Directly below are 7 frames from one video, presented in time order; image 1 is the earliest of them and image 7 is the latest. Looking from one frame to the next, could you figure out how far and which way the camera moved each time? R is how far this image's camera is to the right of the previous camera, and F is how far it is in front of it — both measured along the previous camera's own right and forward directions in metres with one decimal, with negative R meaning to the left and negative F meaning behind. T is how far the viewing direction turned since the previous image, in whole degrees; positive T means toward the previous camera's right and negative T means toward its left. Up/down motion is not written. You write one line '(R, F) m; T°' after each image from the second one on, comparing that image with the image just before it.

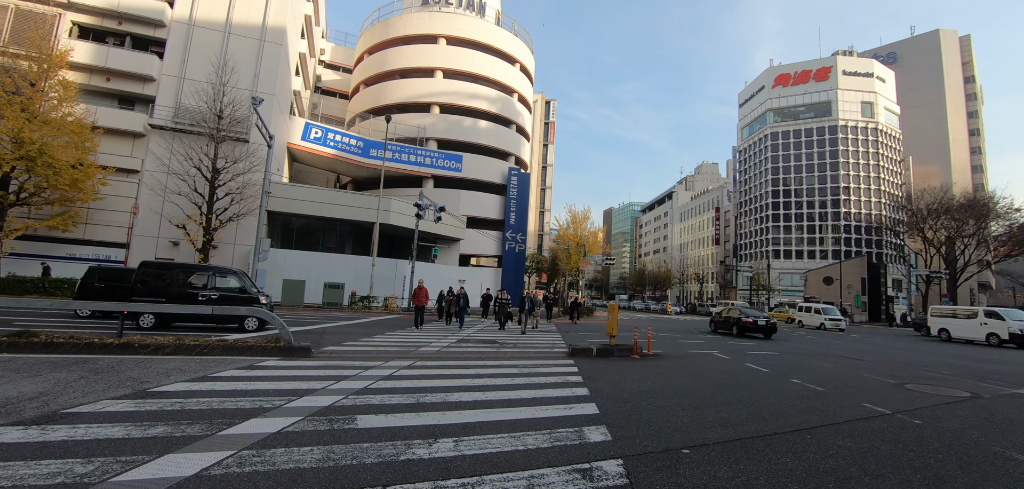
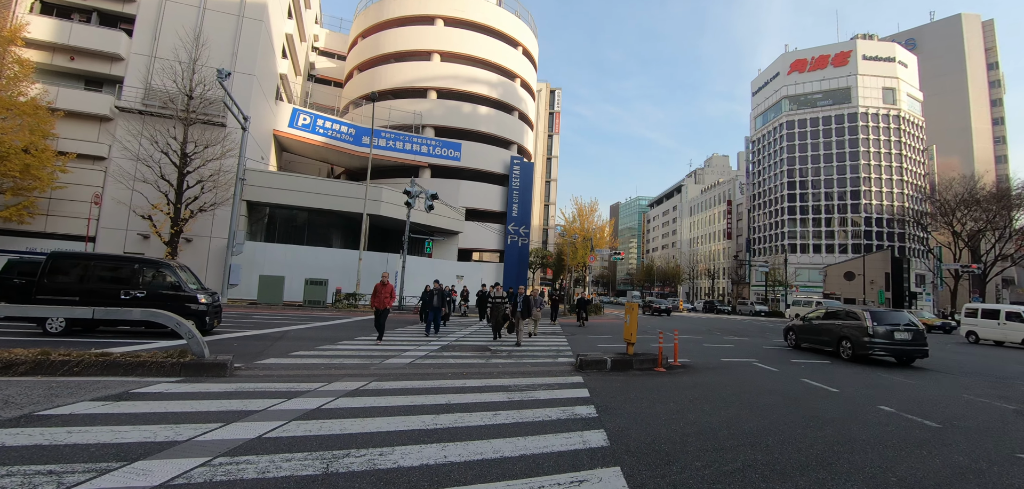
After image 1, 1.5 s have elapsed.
(+0.3, +2.3) m; -1°
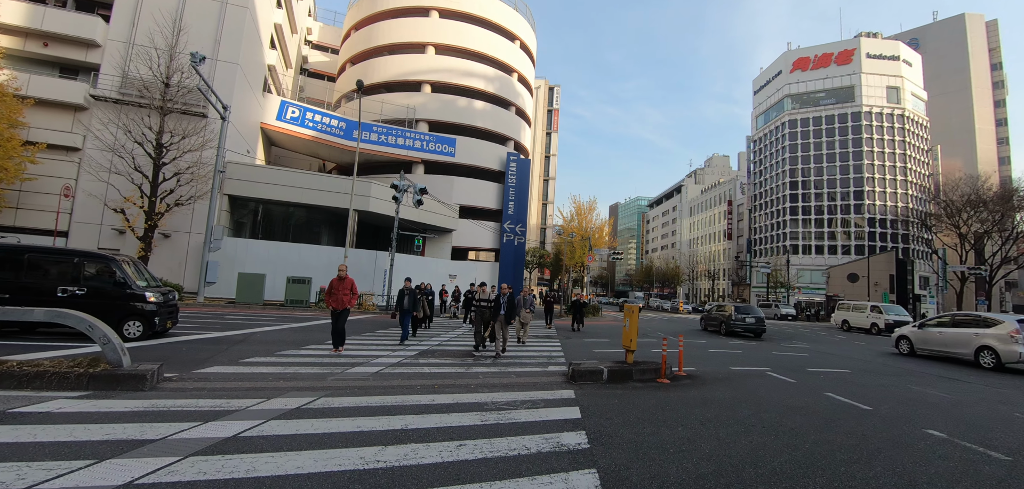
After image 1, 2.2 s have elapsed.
(+0.3, +1.1) m; 0°
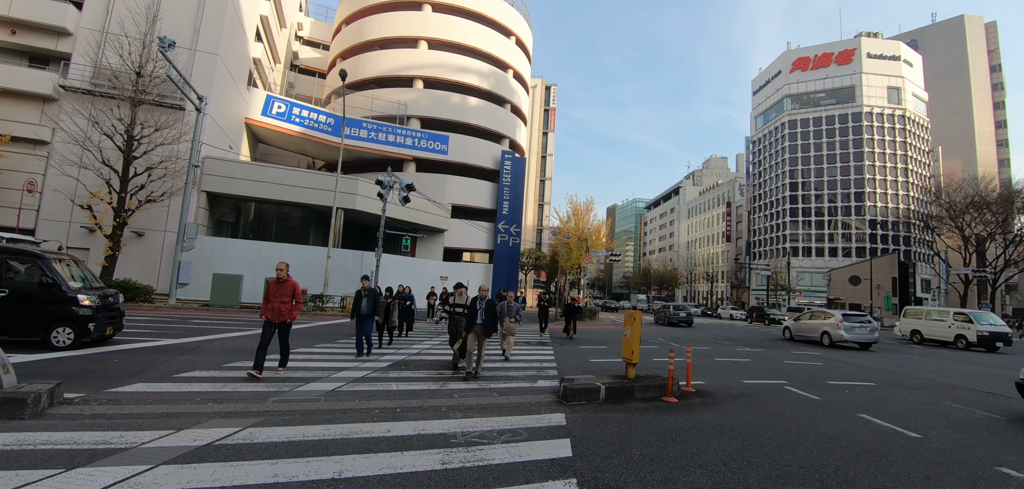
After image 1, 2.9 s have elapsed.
(+0.3, +1.1) m; 0°
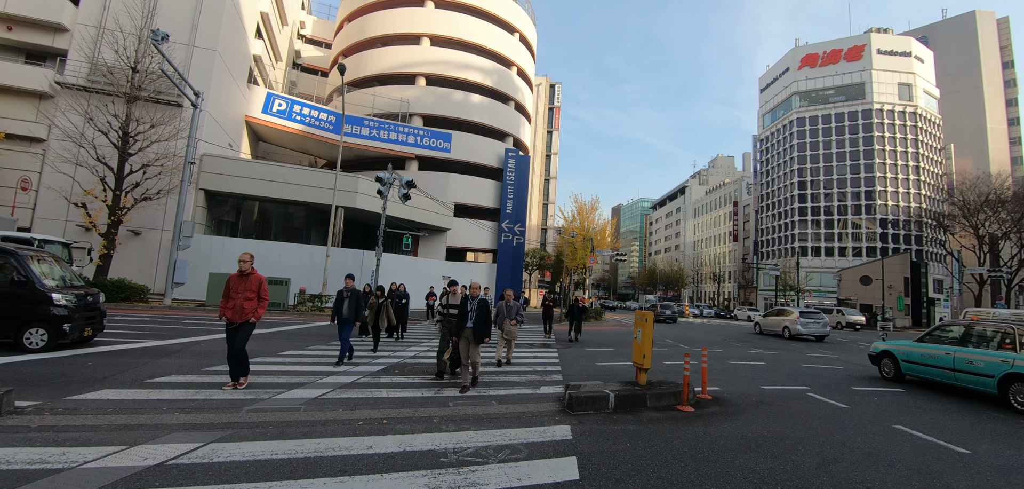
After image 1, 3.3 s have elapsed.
(+0.1, +0.6) m; -1°
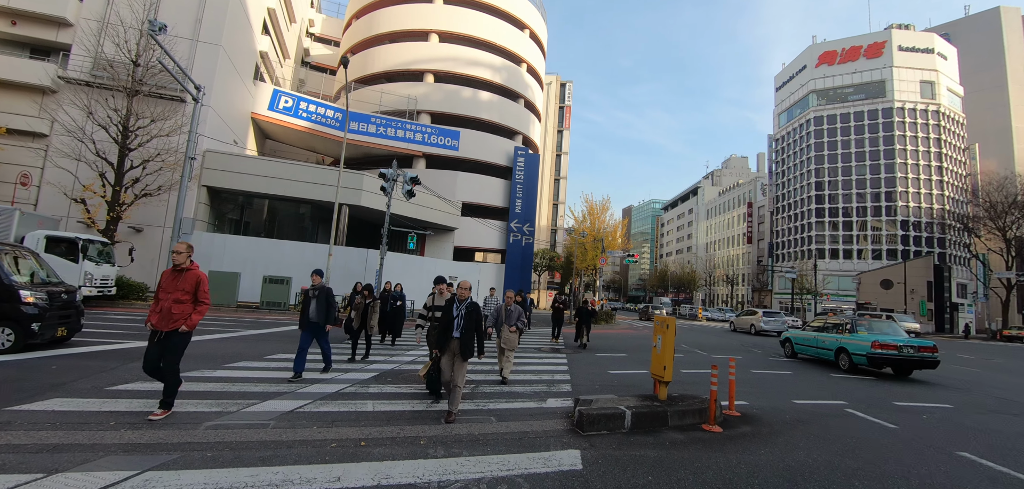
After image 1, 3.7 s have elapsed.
(+0.1, +0.7) m; -1°
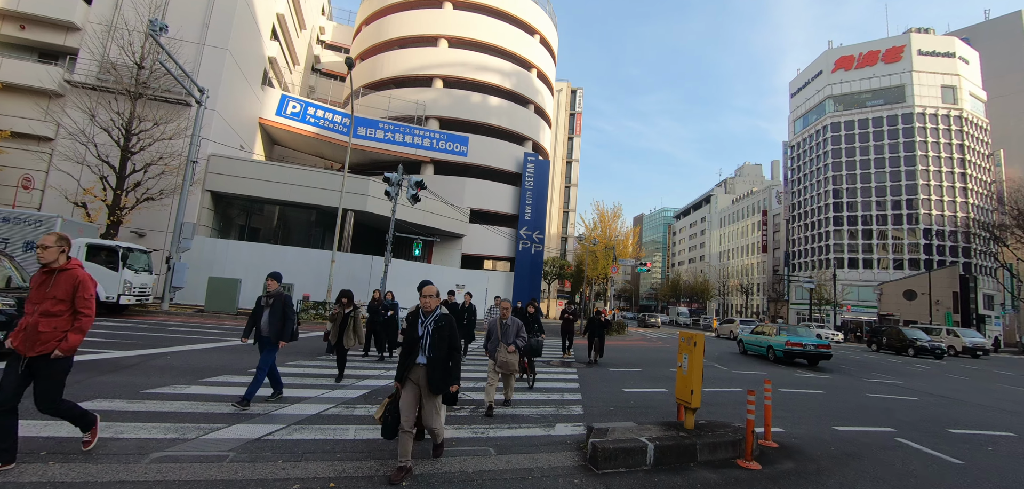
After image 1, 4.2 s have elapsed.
(+0.1, +0.7) m; -1°
